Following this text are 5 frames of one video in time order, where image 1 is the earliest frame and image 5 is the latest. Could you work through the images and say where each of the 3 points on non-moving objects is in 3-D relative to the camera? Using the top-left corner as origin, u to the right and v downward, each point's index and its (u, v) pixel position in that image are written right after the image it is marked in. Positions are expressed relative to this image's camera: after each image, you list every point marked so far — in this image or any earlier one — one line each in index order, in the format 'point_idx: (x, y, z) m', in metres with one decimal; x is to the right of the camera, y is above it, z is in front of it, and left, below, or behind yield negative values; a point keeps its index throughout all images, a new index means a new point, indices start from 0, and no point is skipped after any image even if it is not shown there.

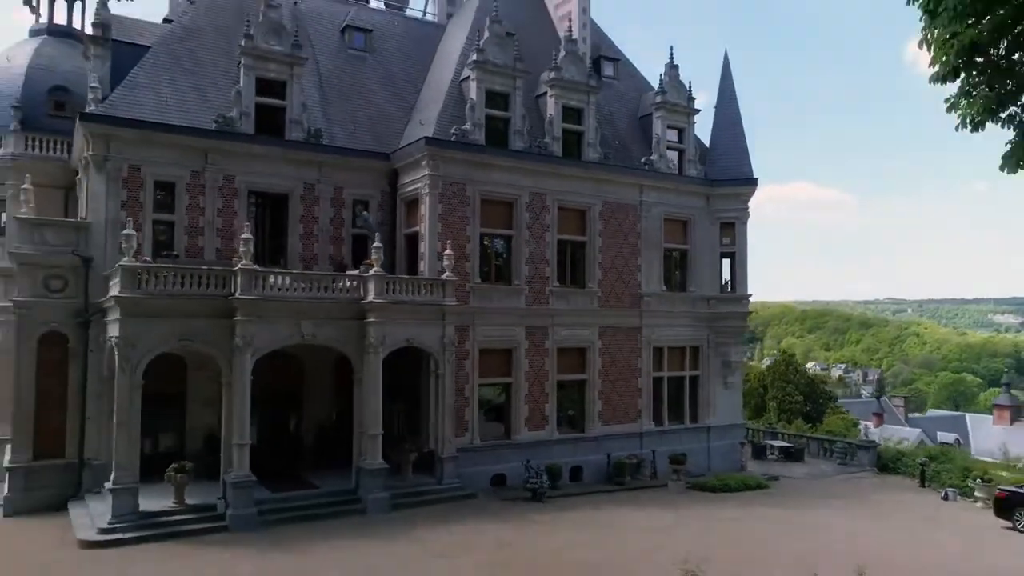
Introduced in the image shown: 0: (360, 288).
0: (-2.8, 0.0, +15.3) m
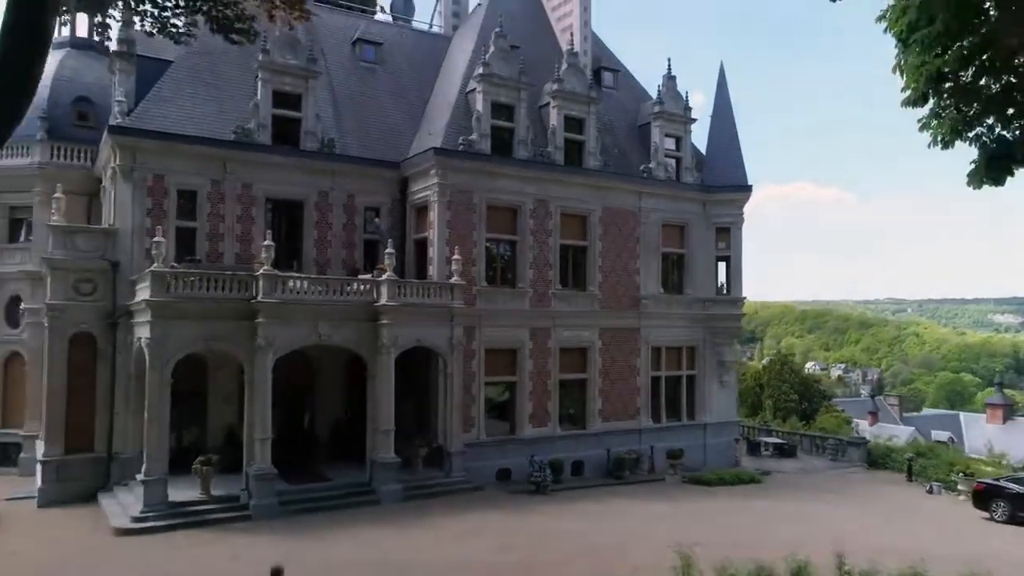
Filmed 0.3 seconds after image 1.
0: (-2.7, -0.1, +16.1) m
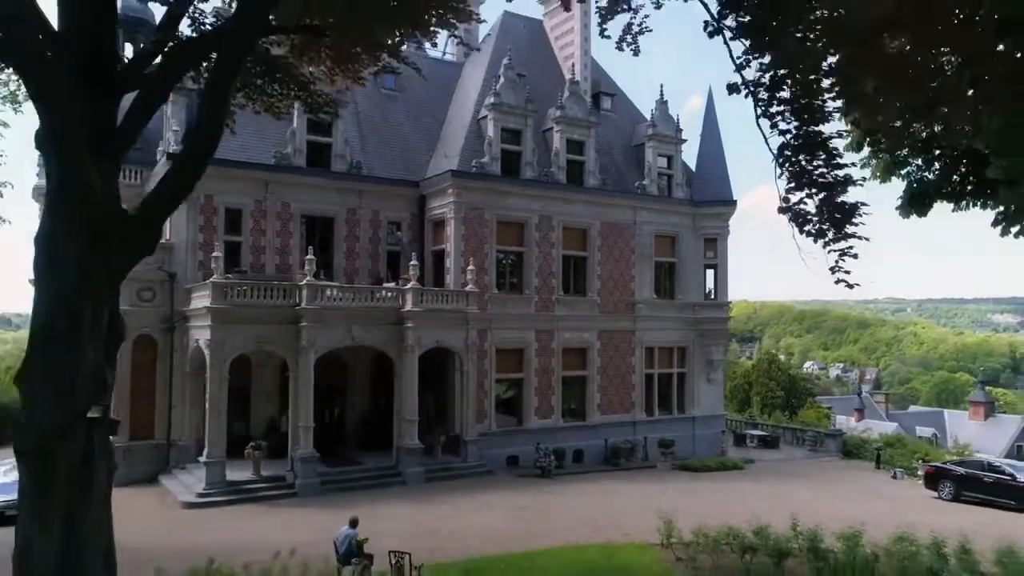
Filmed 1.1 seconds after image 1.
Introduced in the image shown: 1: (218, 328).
0: (-2.6, -0.2, +18.3) m
1: (-5.8, -0.8, +16.0) m
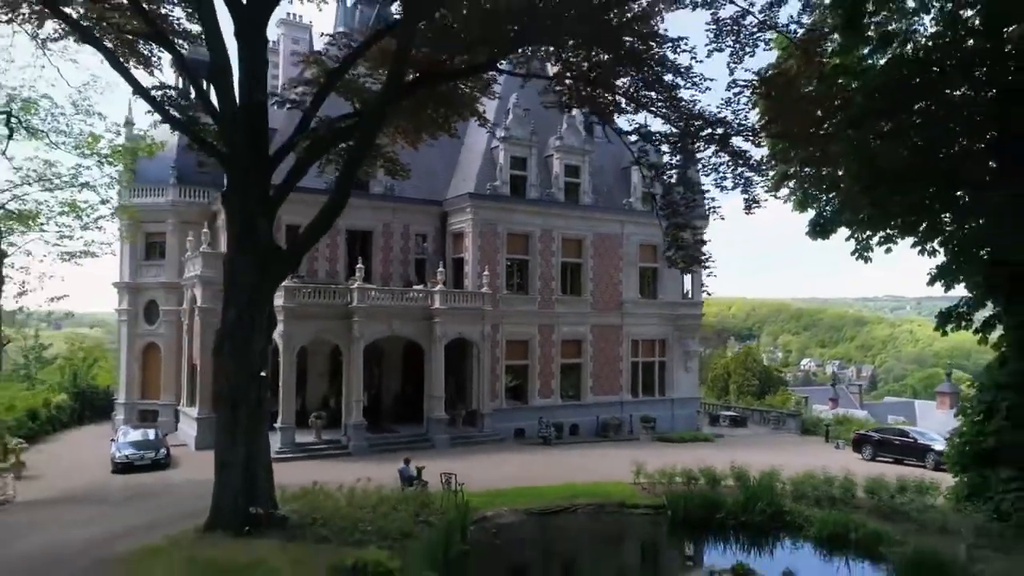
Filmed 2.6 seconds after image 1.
0: (-2.3, -0.3, +22.4) m
1: (-5.6, -0.9, +20.1) m
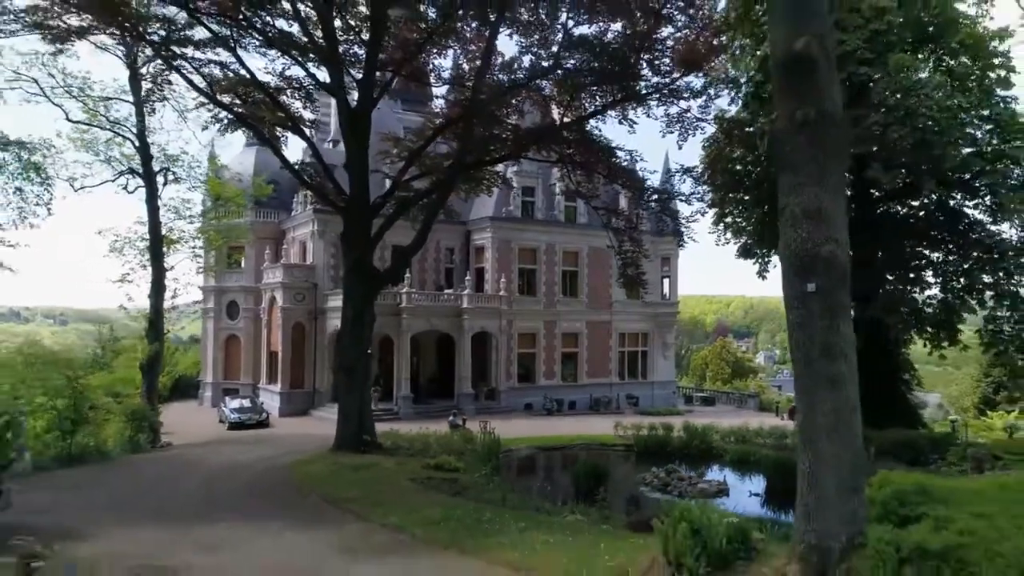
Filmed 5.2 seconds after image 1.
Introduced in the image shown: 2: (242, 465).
0: (-1.9, -0.4, +28.7) m
1: (-5.2, -1.0, +26.4) m
2: (-5.9, -3.9, +17.7) m
